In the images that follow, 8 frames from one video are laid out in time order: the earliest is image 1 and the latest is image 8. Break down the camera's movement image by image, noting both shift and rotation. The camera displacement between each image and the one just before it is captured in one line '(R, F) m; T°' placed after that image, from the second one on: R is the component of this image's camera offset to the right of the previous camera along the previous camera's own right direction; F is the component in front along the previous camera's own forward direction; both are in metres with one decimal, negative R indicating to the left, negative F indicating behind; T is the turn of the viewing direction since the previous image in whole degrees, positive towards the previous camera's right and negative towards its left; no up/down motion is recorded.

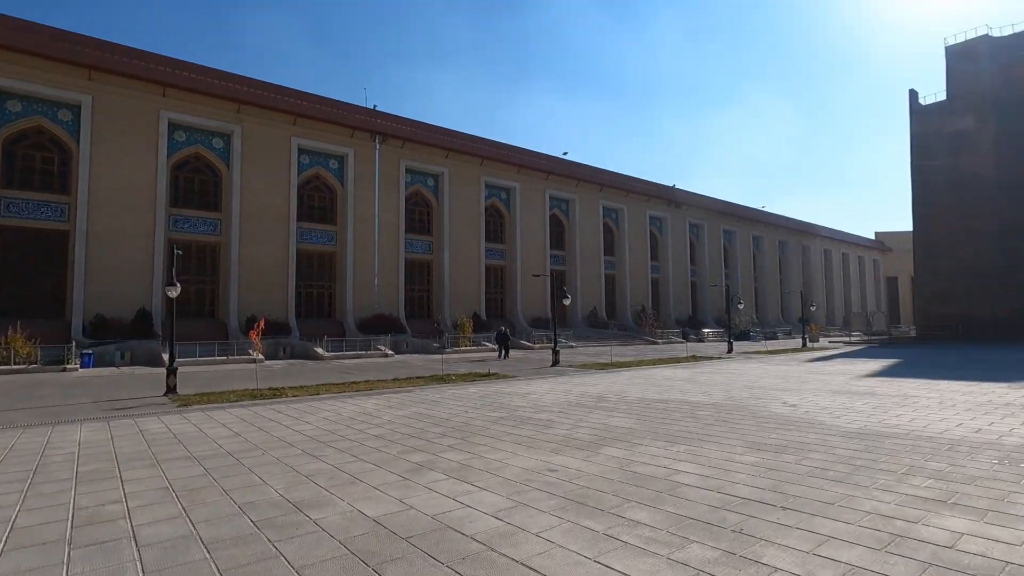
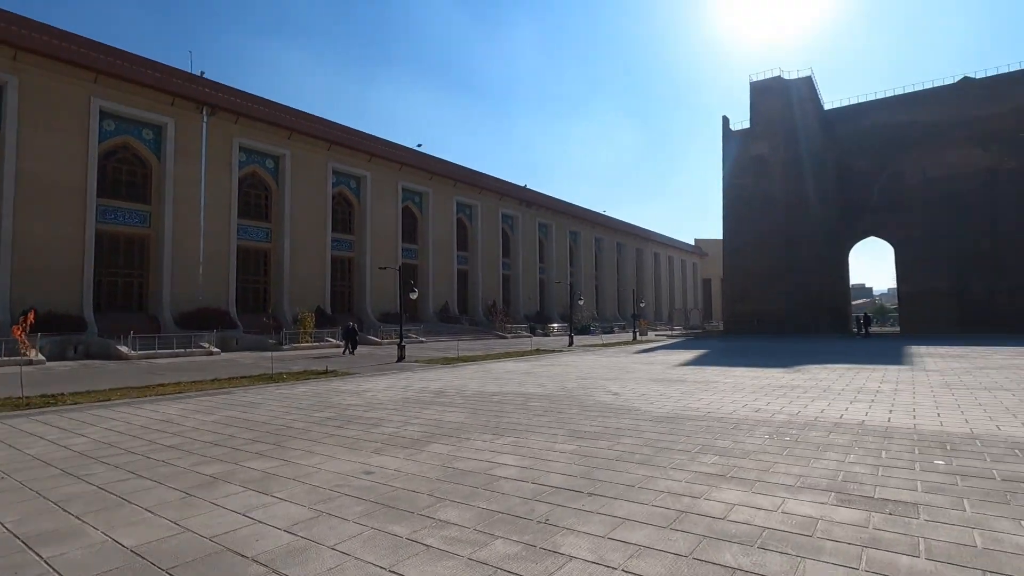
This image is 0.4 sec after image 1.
(+0.4, +0.2) m; +15°
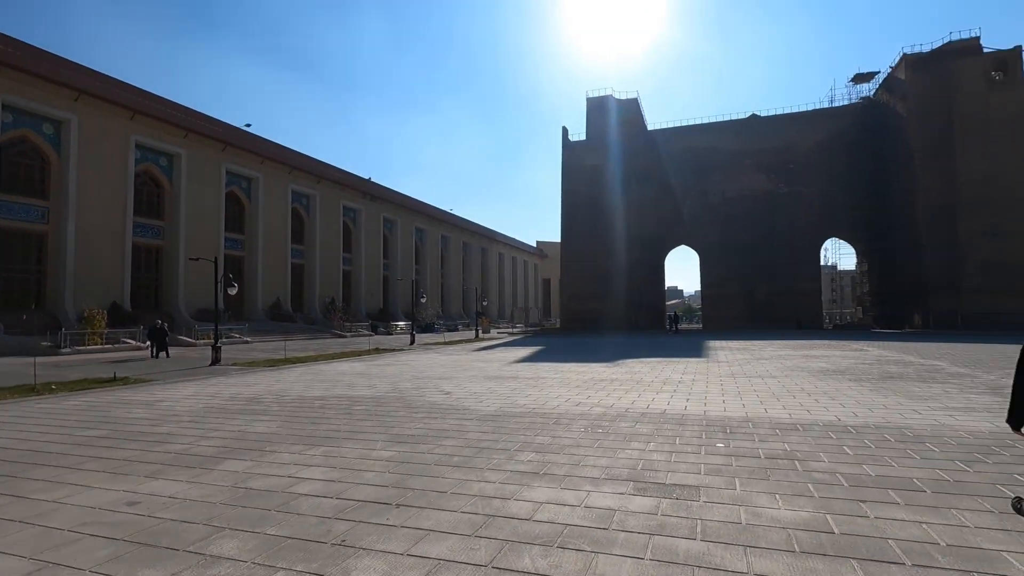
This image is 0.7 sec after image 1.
(+0.3, +0.2) m; +16°
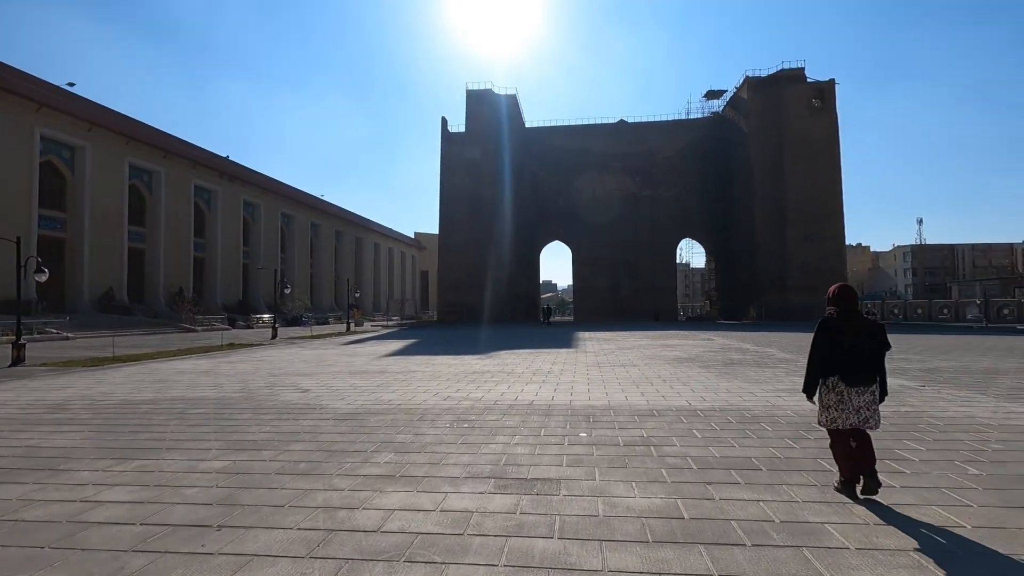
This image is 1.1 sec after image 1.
(+0.2, +0.3) m; +13°
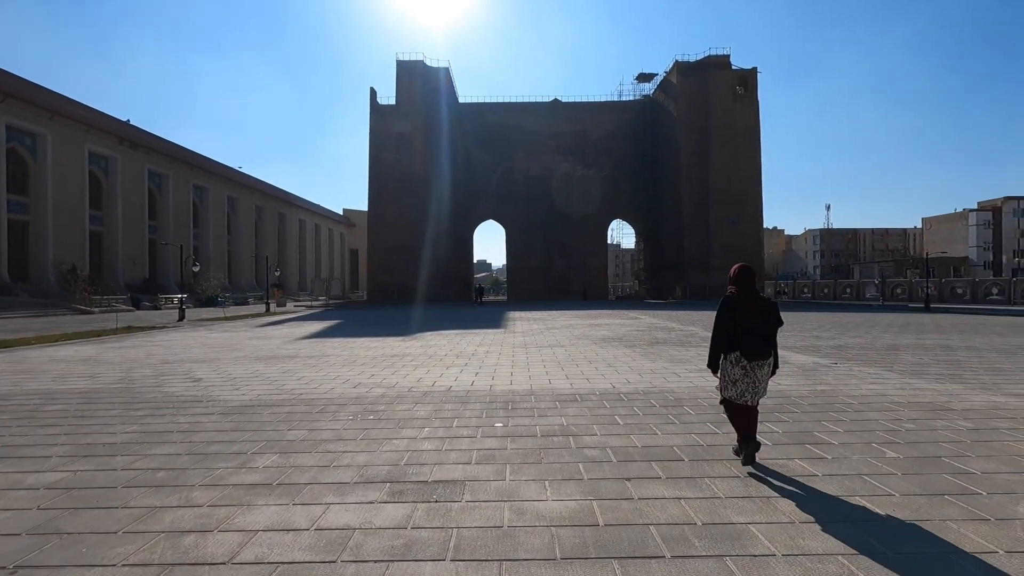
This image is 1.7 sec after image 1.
(+0.3, +0.6) m; +7°
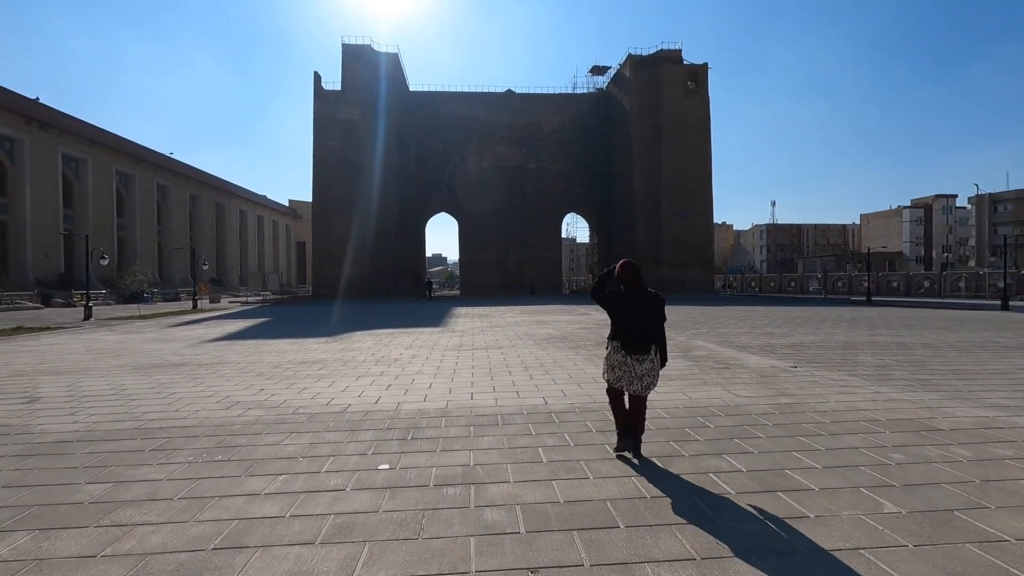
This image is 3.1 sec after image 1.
(+0.5, +1.3) m; +5°
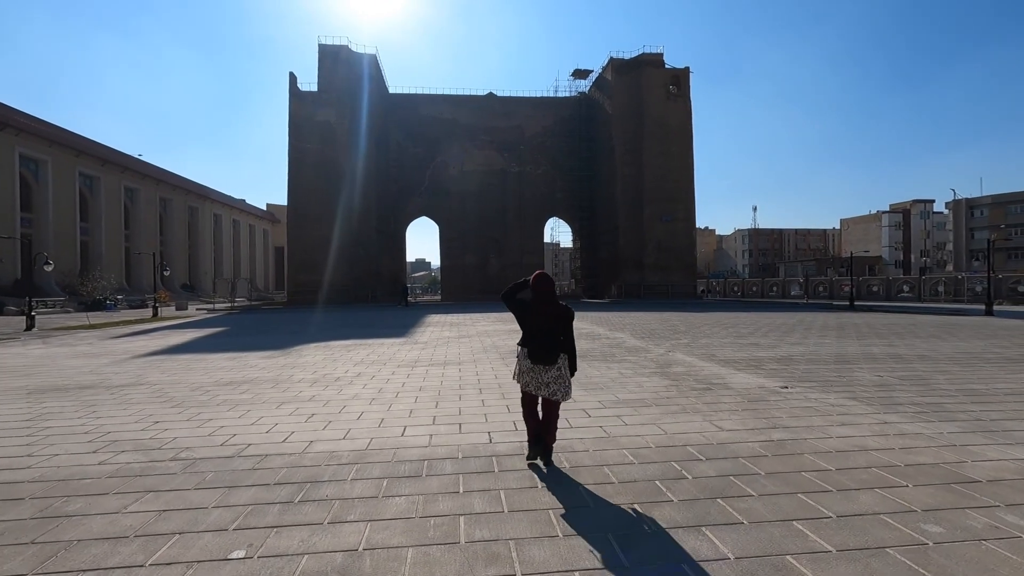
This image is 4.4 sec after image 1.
(+0.5, +1.1) m; +2°
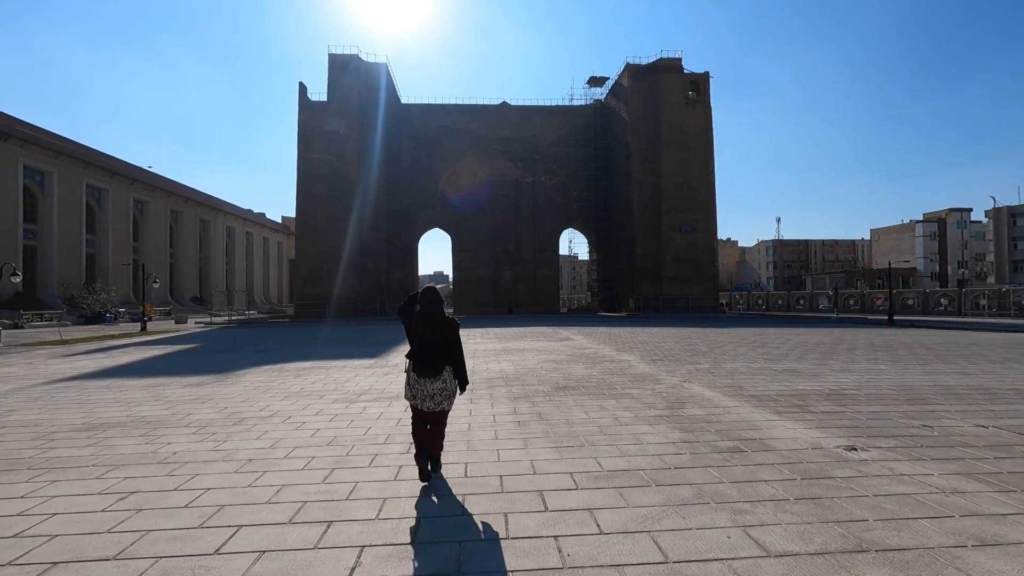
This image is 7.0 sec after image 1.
(+0.8, +2.2) m; -2°
